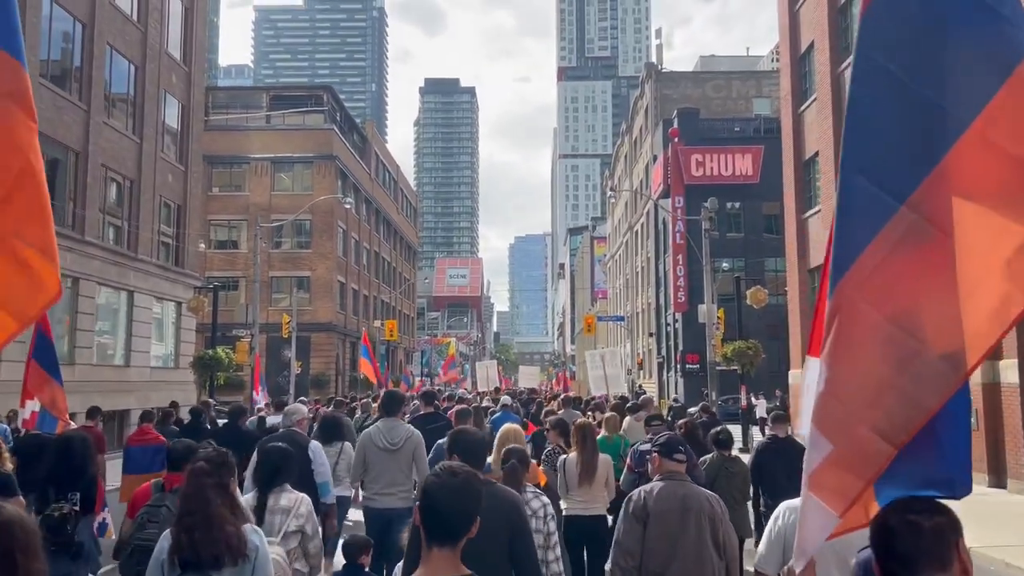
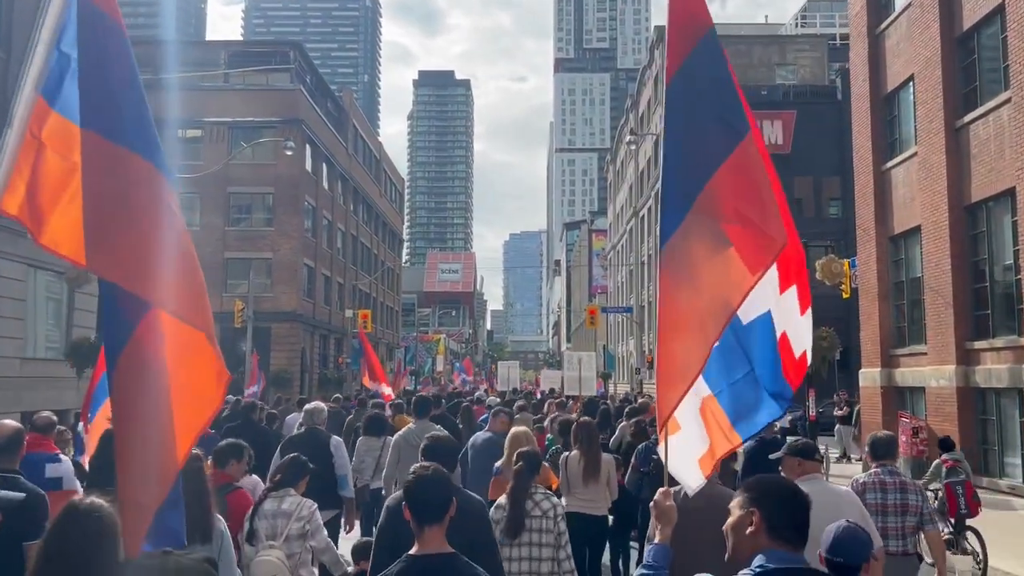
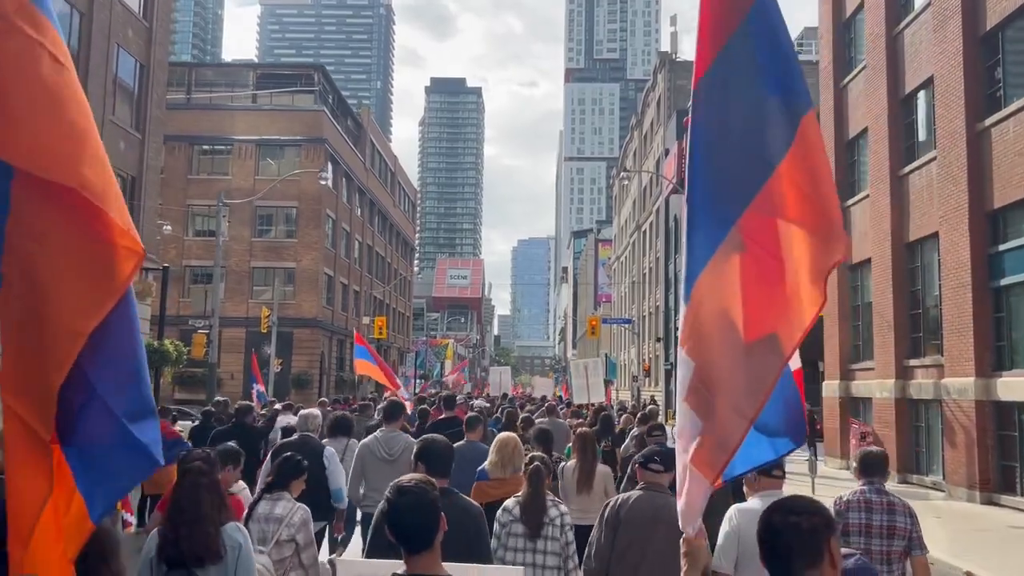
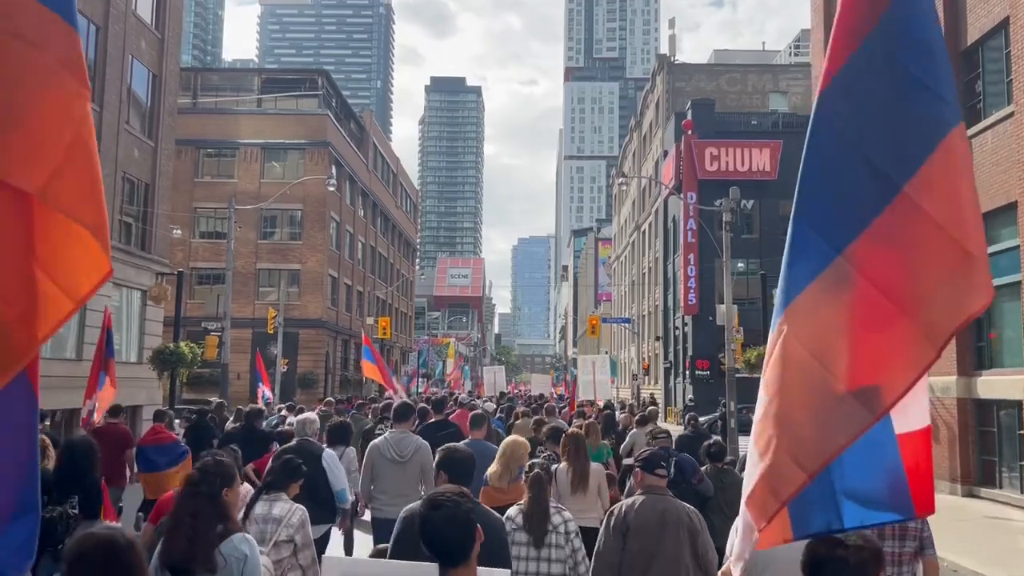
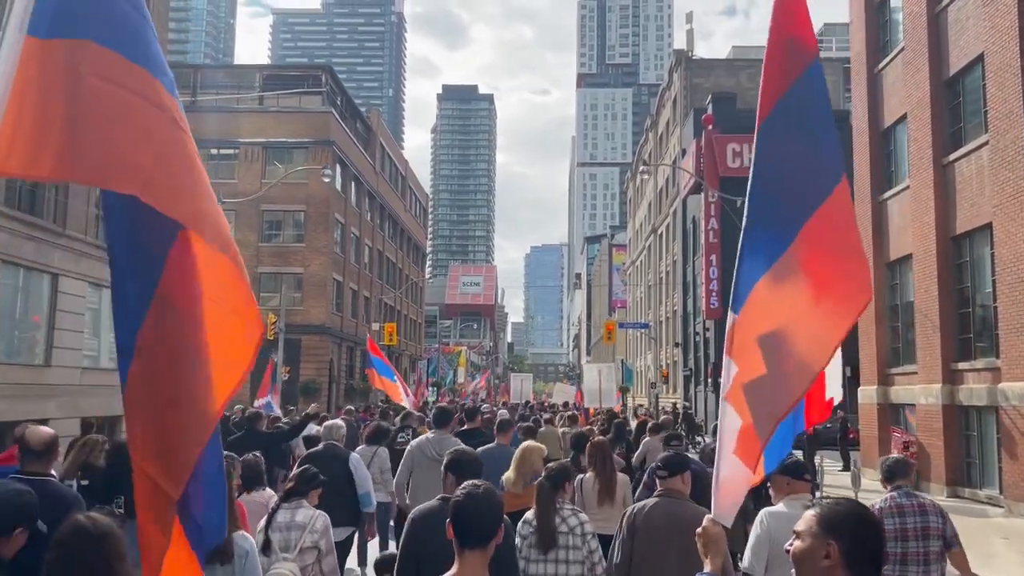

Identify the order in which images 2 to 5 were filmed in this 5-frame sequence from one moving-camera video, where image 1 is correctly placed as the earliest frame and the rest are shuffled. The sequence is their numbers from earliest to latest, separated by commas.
4, 3, 5, 2
